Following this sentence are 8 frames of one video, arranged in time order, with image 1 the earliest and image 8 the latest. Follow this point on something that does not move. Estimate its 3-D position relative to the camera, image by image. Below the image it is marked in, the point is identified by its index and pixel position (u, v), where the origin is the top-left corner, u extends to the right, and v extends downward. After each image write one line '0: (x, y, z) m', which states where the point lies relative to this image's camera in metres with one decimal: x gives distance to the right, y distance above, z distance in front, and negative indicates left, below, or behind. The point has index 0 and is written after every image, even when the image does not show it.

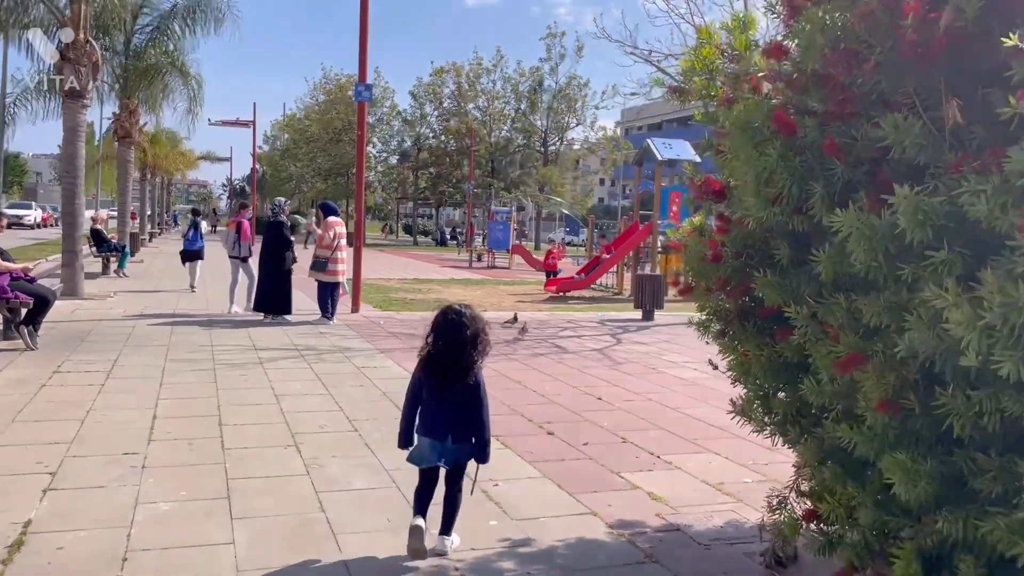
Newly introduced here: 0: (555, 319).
0: (+0.8, -0.6, +14.9) m
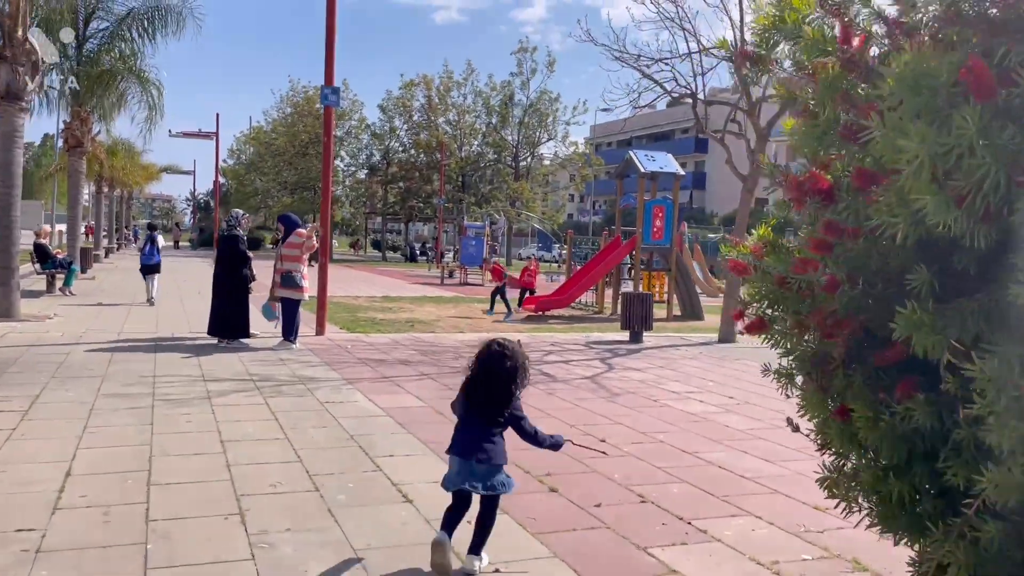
0: (+0.5, -0.9, +13.8) m
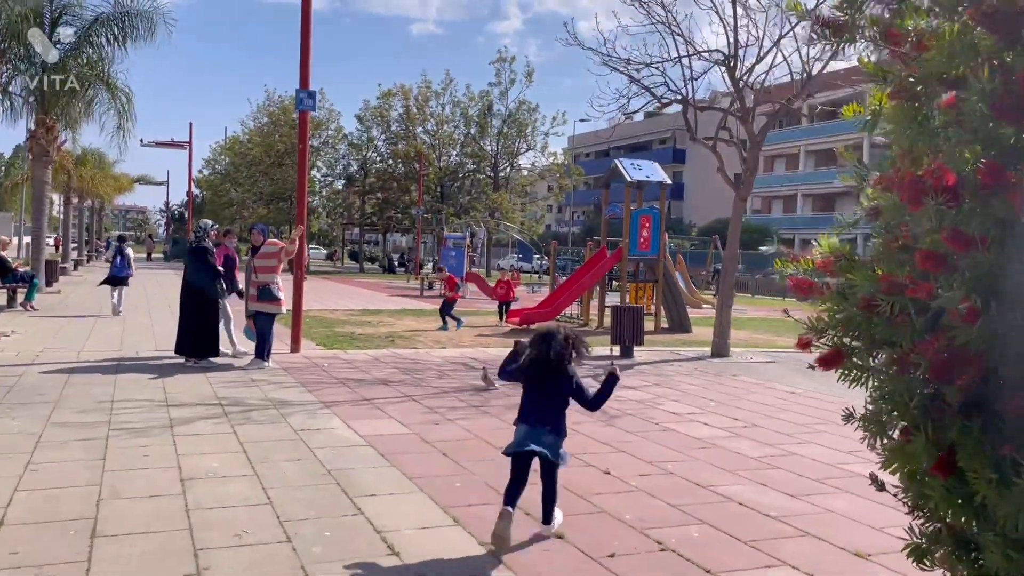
0: (+0.2, -1.1, +13.1) m
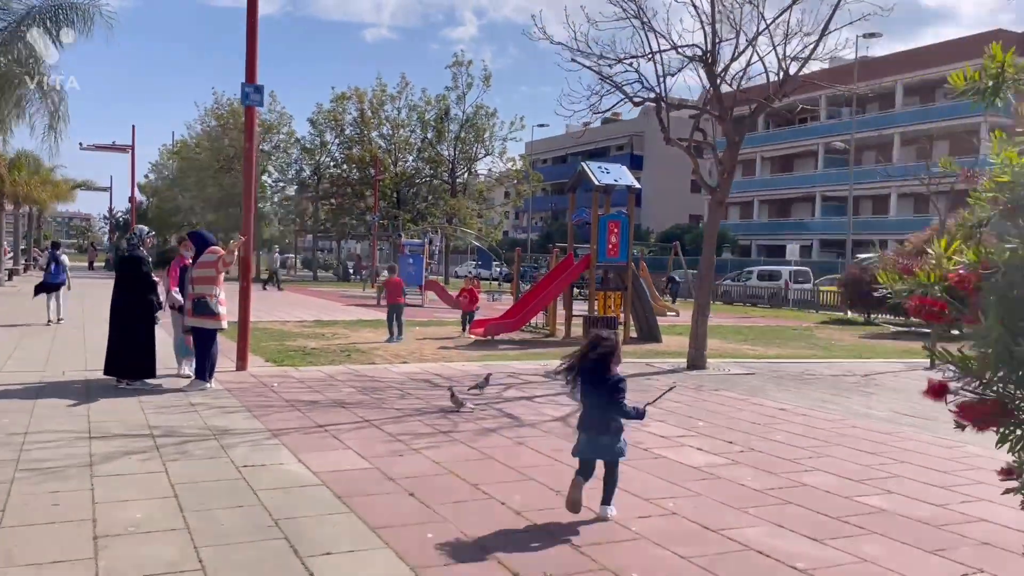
0: (-0.3, -1.3, +12.3) m
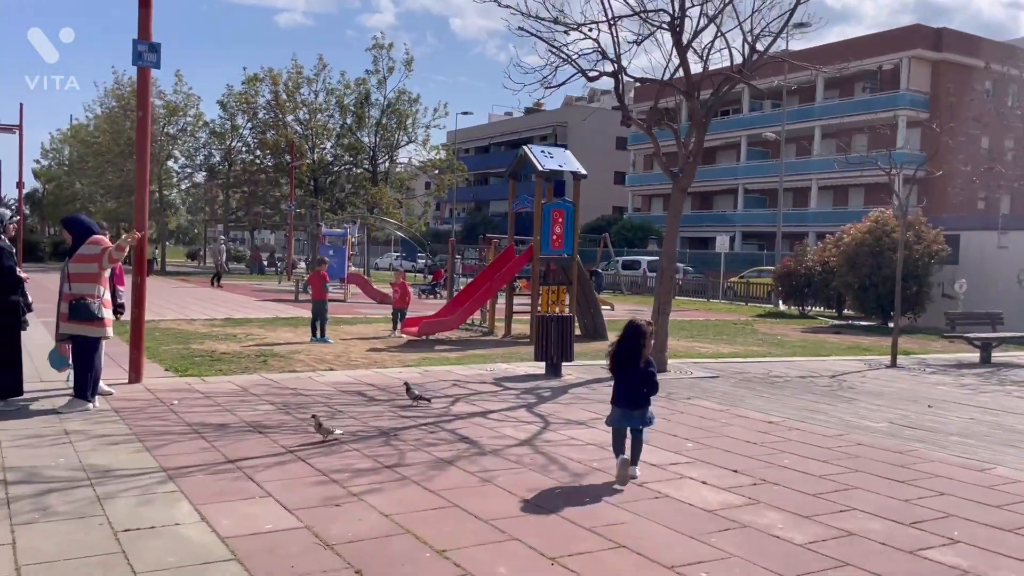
0: (-1.0, -1.2, +10.8) m
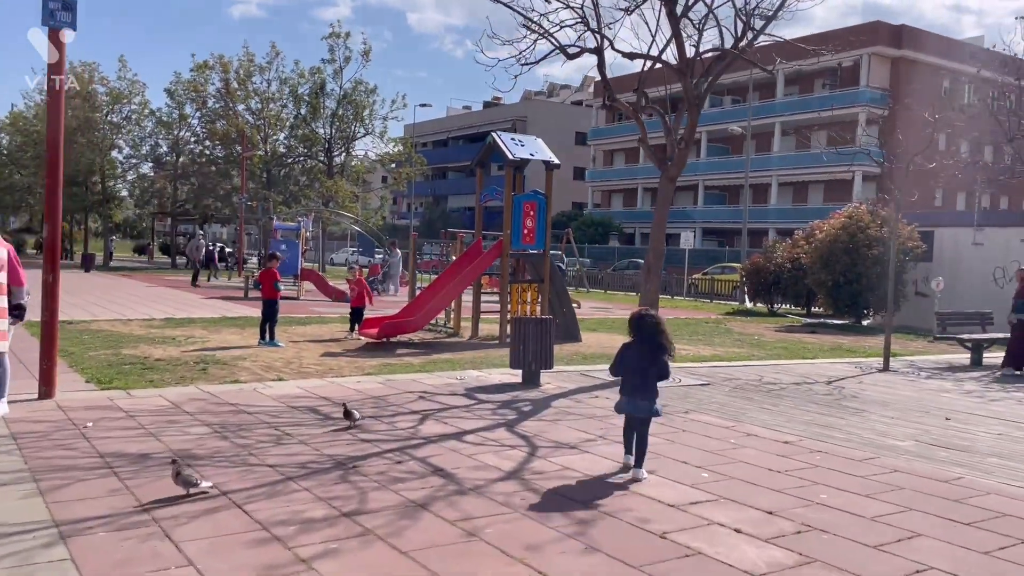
0: (-1.3, -1.2, +9.5) m
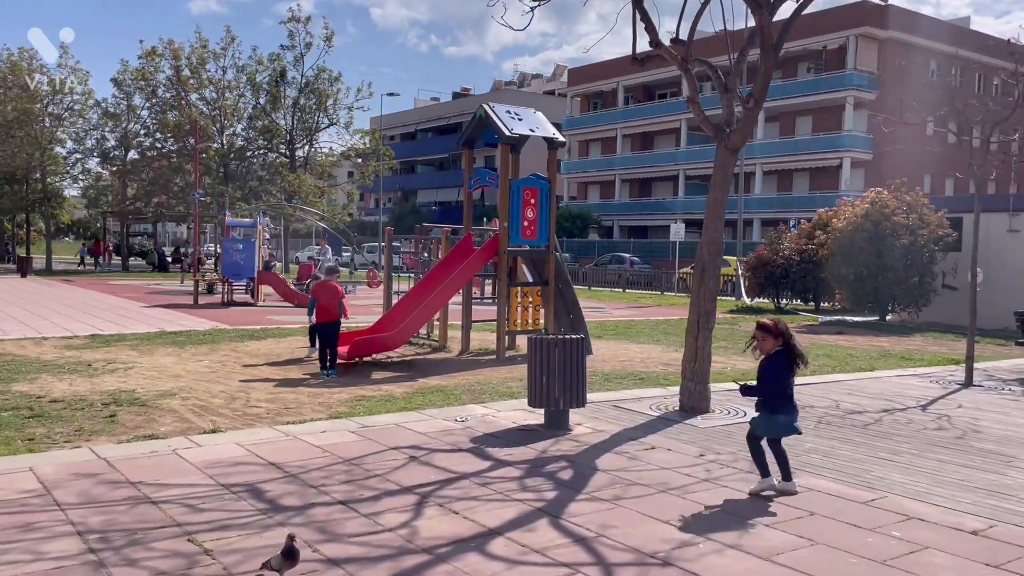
0: (-1.1, -1.4, +6.8) m
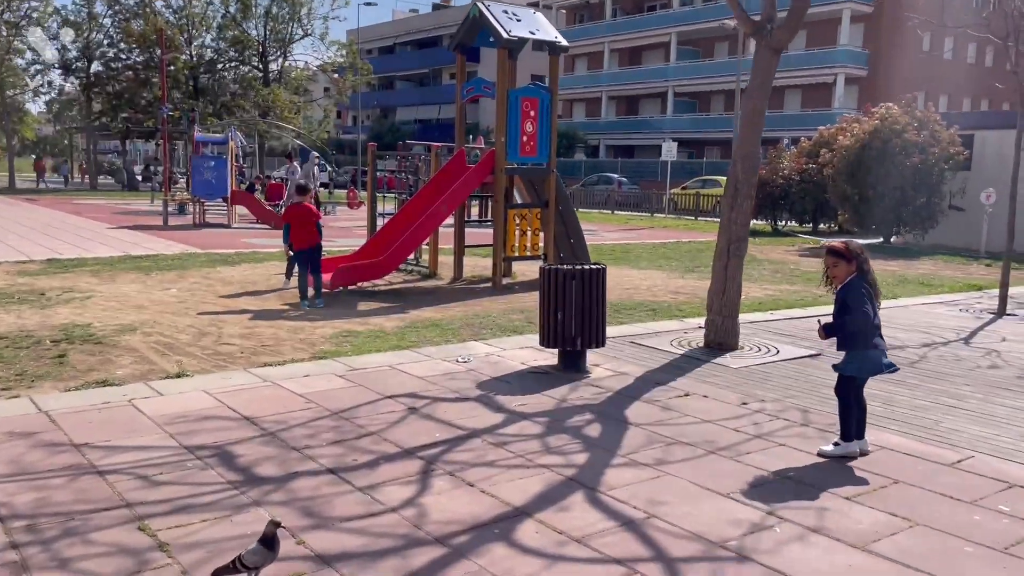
0: (-1.0, -0.8, +5.8) m
